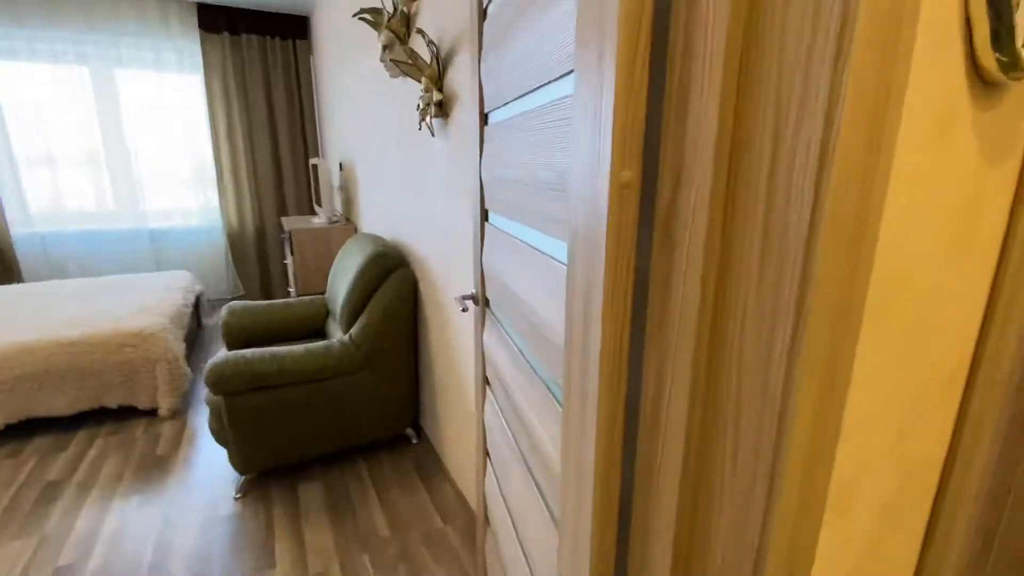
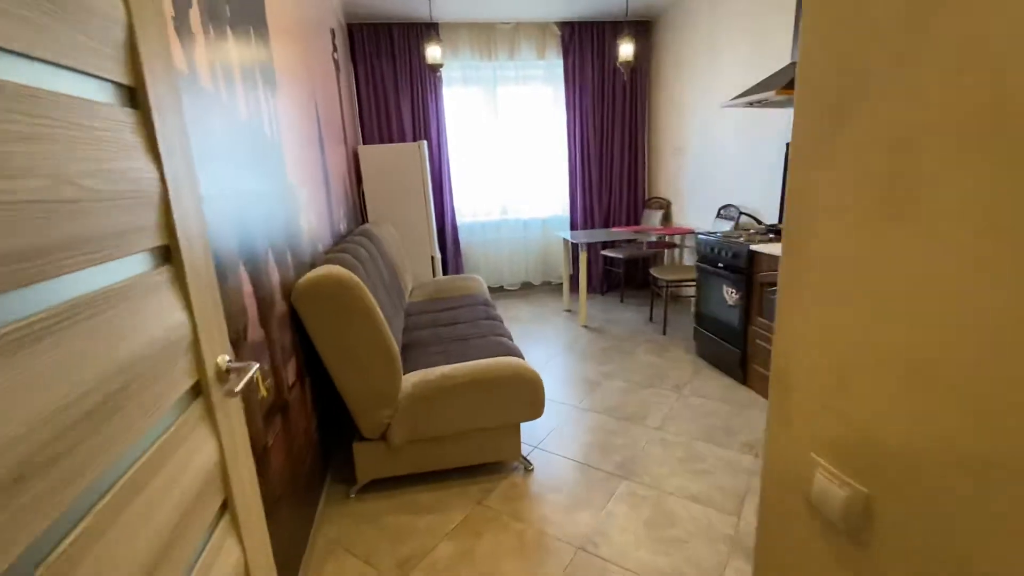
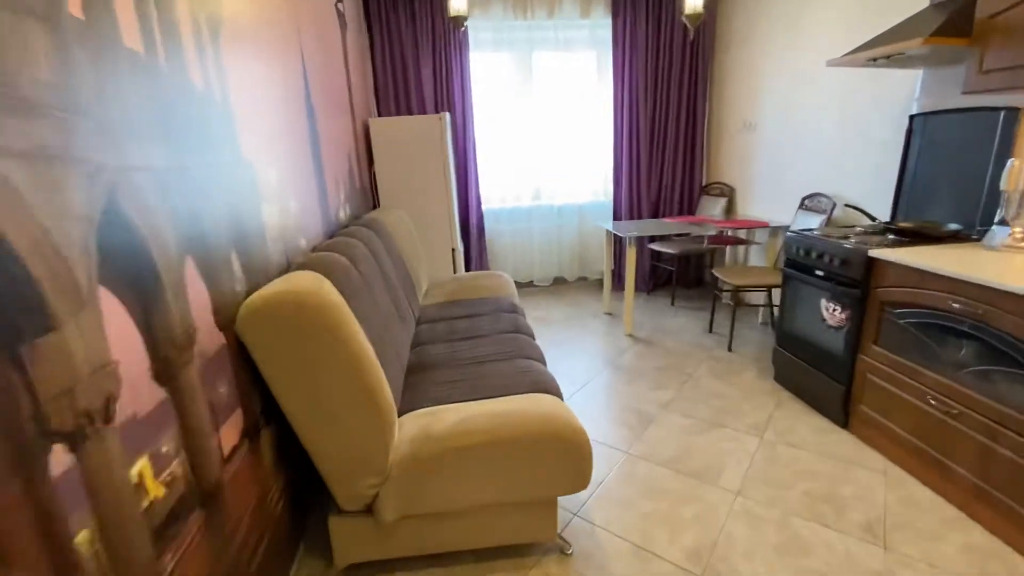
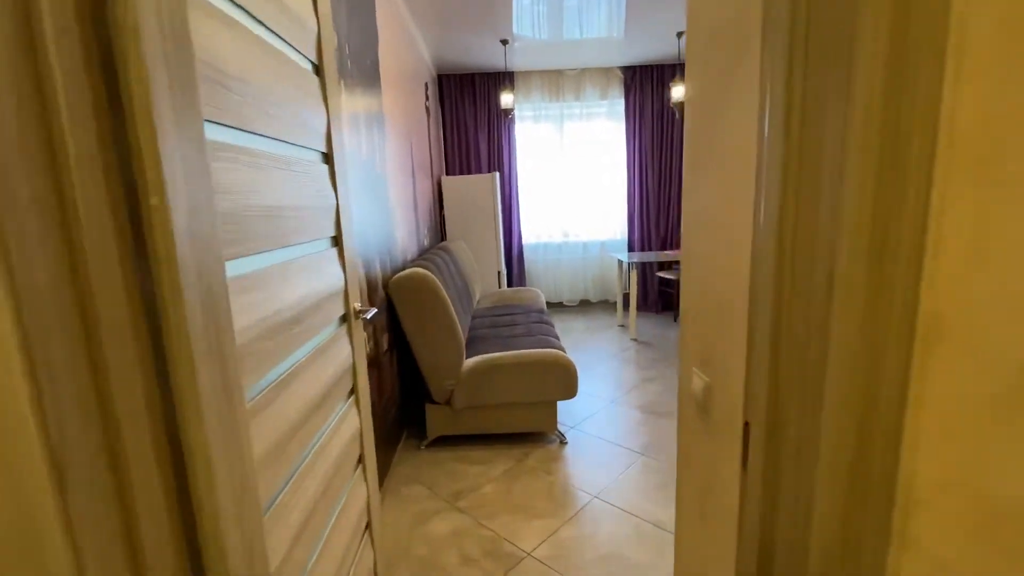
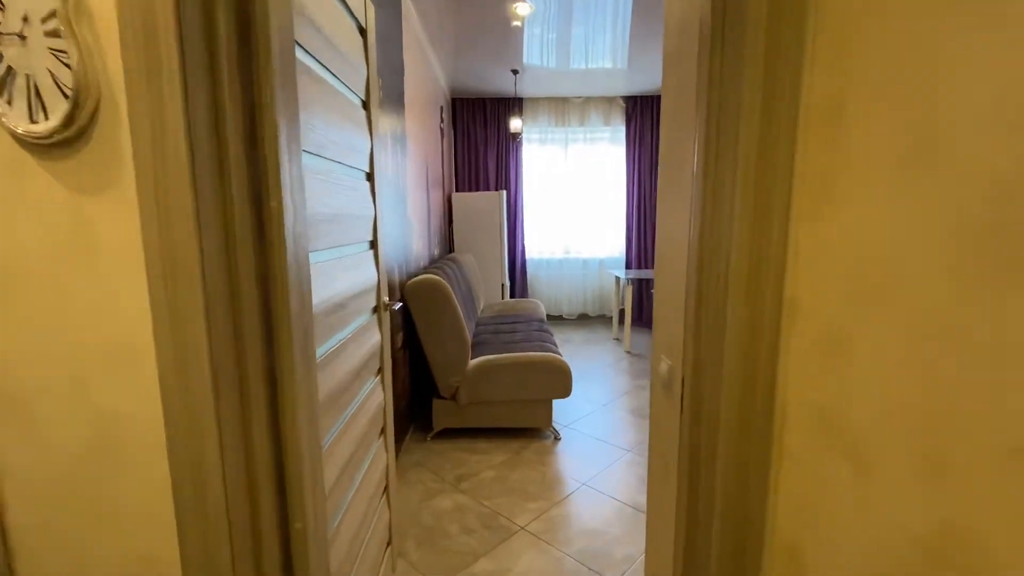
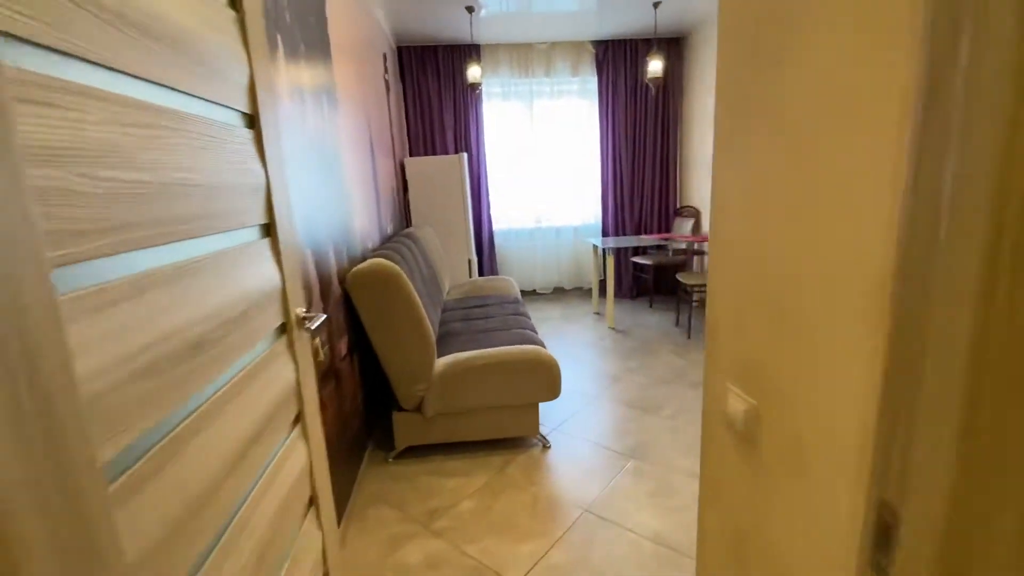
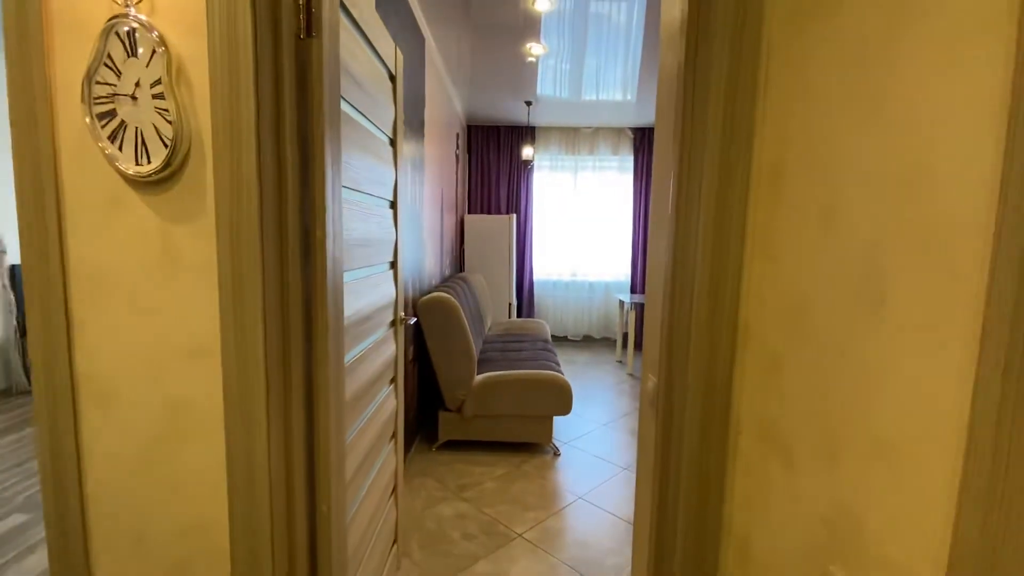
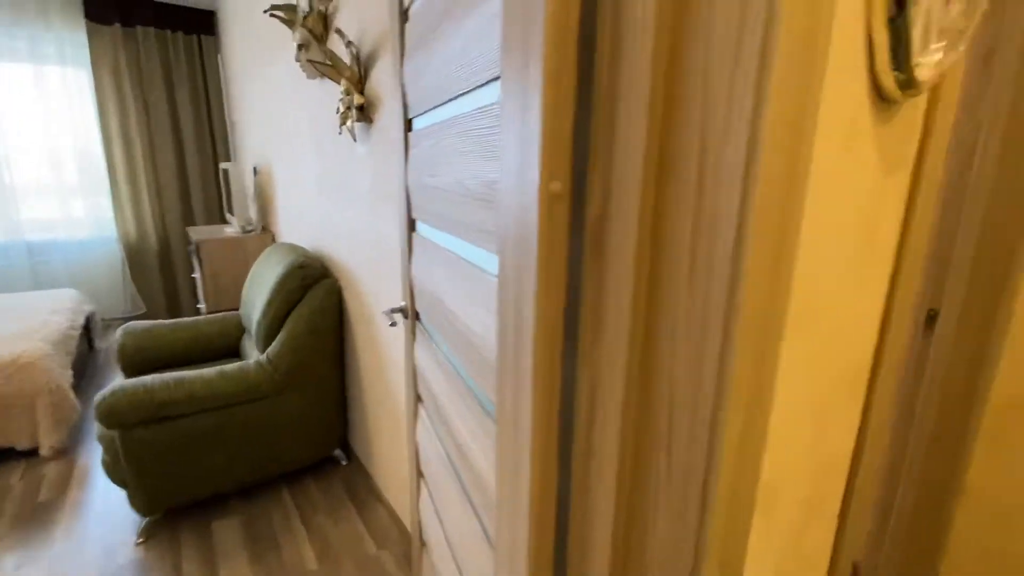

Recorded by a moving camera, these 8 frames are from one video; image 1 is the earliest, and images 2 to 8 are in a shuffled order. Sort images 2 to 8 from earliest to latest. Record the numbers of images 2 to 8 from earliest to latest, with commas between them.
8, 7, 5, 4, 6, 2, 3
